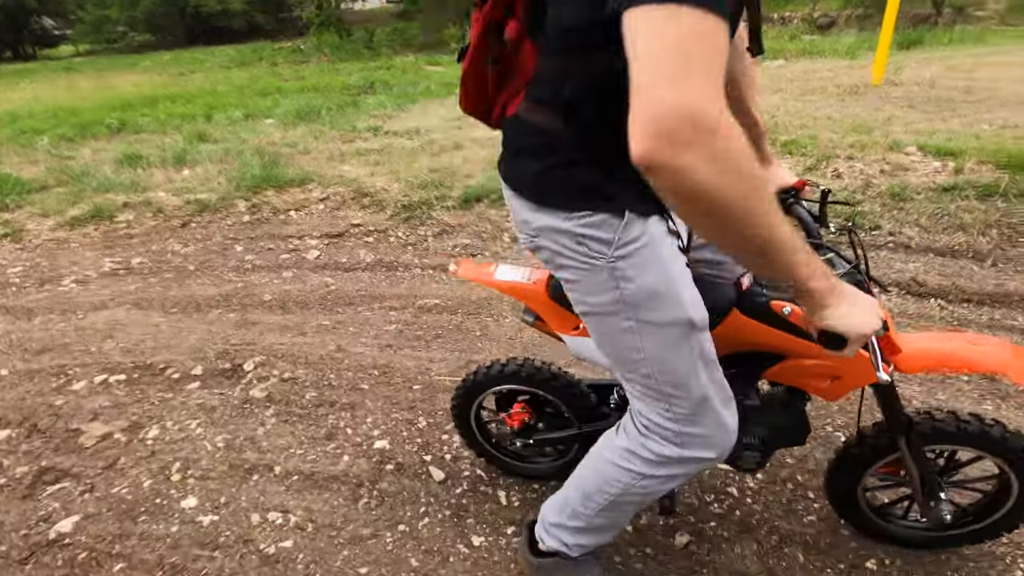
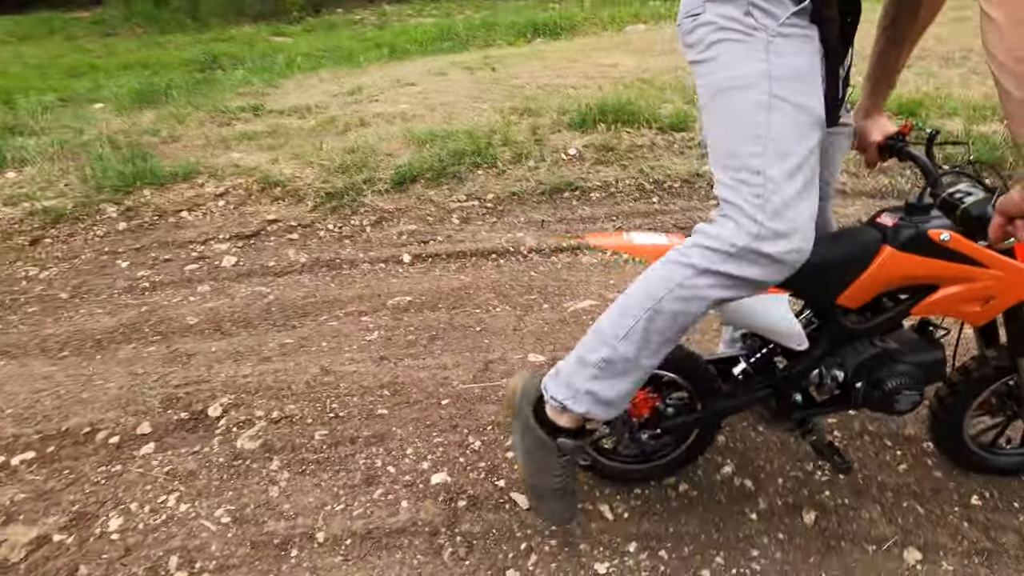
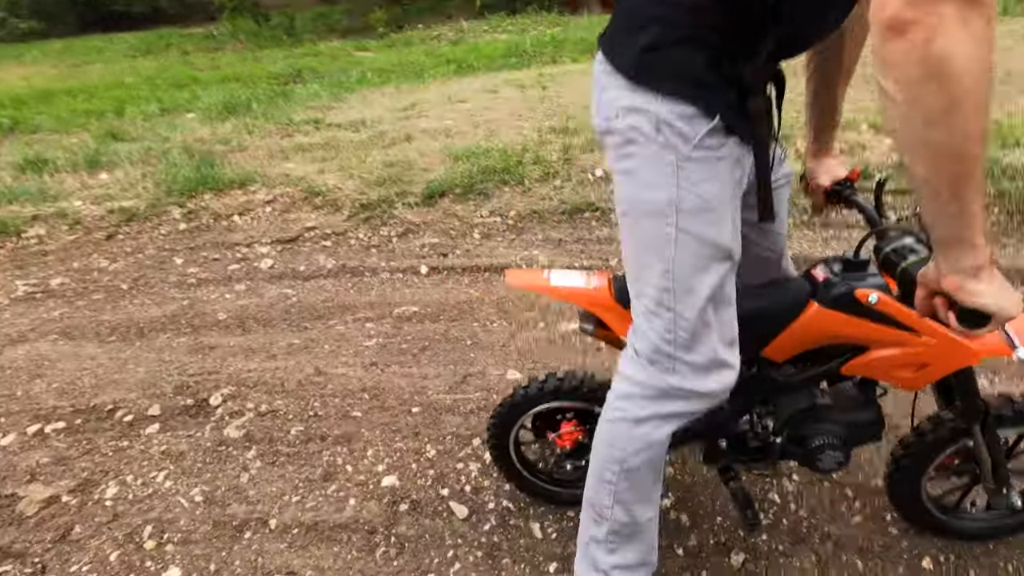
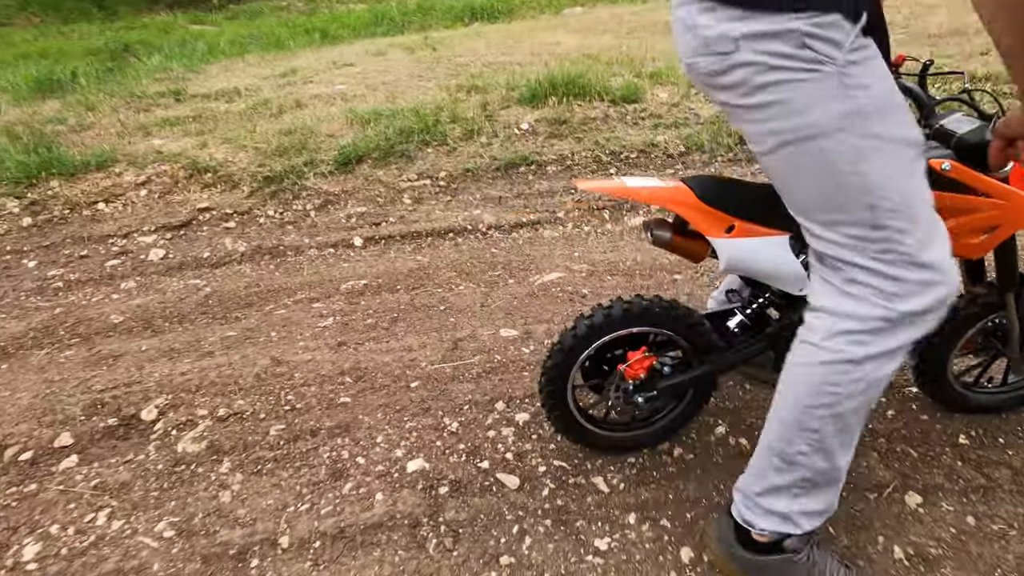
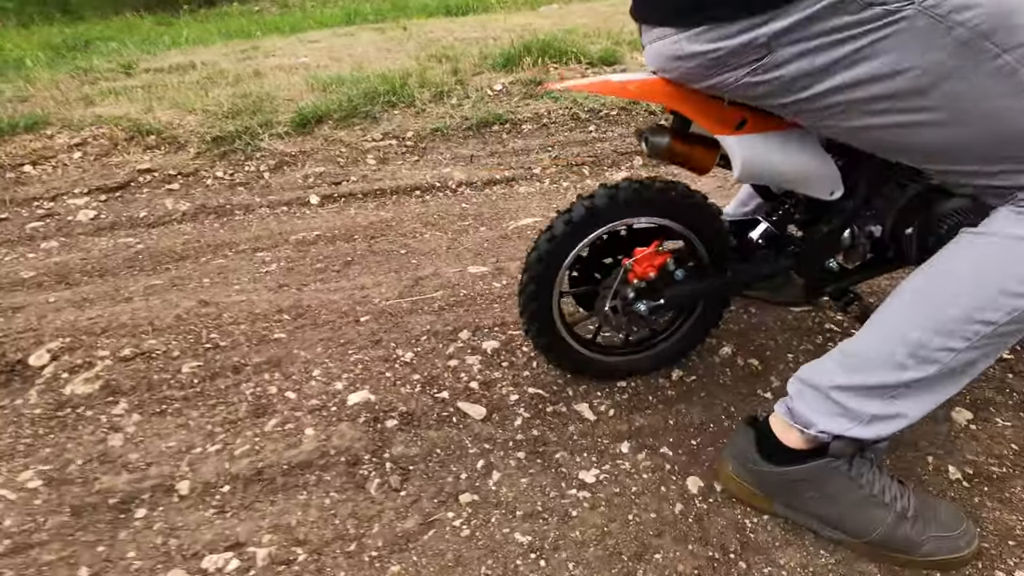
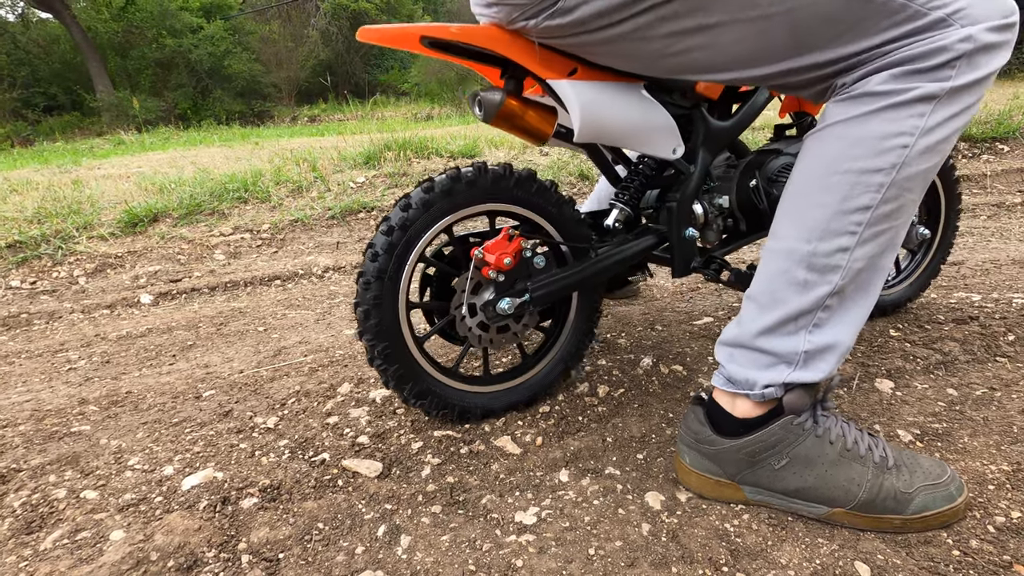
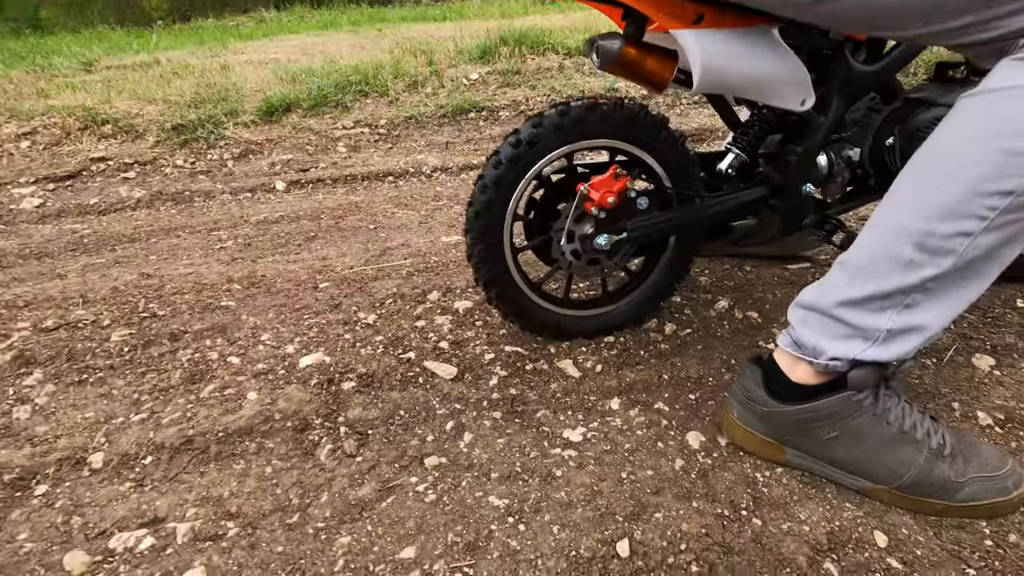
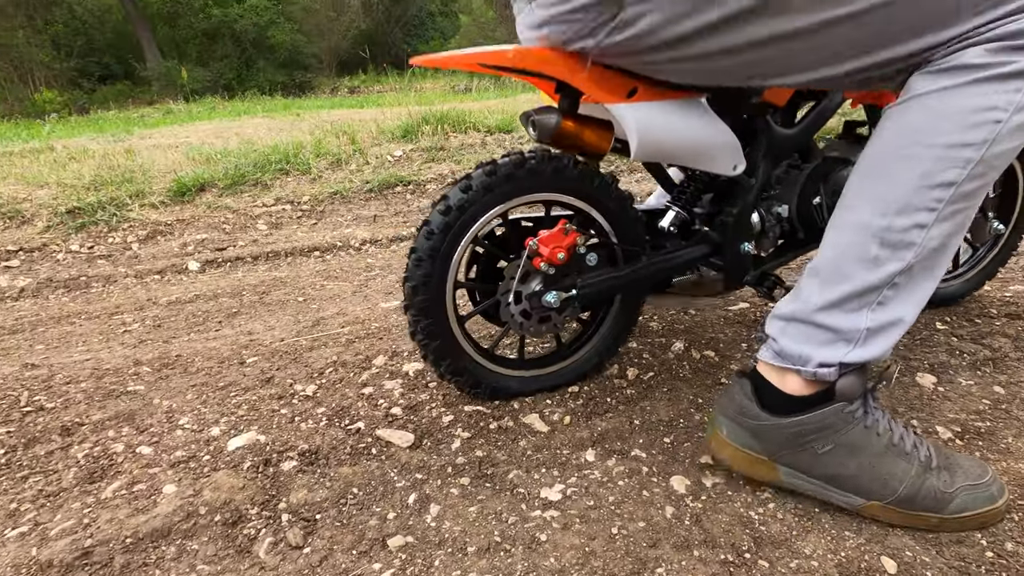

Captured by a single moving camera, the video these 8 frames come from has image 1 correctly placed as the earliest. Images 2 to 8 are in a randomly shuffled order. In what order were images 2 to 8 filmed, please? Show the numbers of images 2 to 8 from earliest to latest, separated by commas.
3, 2, 4, 5, 7, 8, 6
